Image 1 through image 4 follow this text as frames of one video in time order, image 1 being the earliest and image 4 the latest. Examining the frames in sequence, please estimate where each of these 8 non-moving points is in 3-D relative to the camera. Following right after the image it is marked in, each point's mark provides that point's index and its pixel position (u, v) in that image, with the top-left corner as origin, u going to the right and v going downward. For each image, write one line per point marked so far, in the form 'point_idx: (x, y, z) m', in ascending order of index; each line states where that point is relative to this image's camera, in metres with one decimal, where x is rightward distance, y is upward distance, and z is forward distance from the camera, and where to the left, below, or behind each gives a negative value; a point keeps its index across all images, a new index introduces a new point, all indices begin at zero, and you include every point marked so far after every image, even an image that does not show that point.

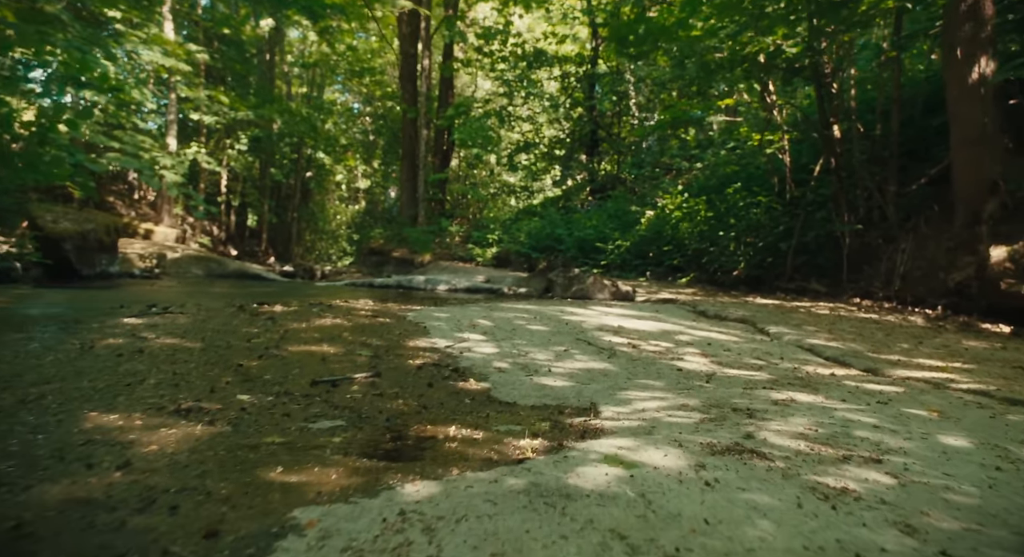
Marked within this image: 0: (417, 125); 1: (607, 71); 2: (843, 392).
0: (-2.5, +4.1, +16.2) m
1: (+2.7, +6.0, +17.5) m
2: (+1.5, -0.5, +2.7) m
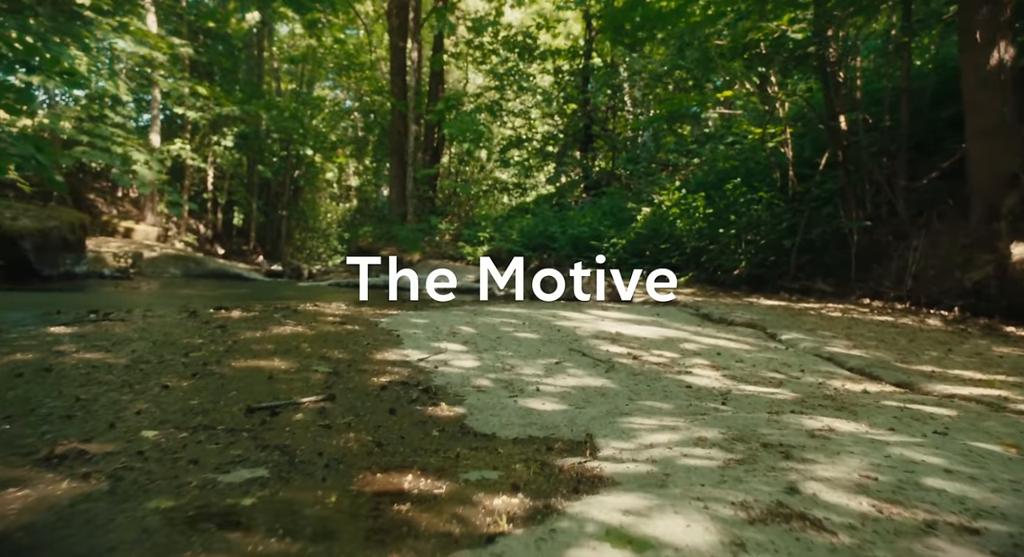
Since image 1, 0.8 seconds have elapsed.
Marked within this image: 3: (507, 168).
0: (-2.7, +4.1, +15.7) m
1: (+2.5, +6.0, +17.1) m
2: (+1.4, -0.5, +2.3) m
3: (-0.1, +3.3, +18.2) m
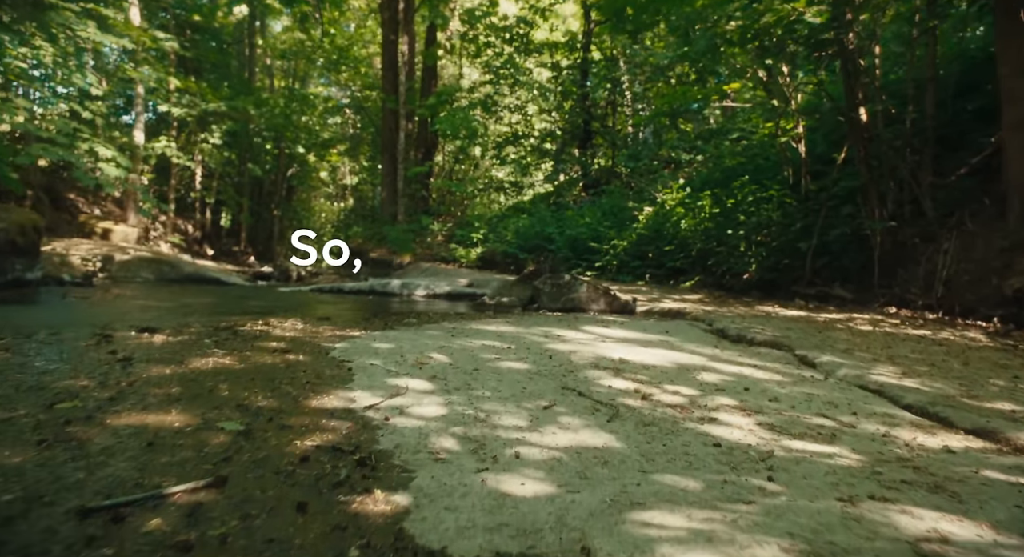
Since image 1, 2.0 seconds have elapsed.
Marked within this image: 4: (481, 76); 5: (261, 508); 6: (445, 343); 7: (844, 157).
0: (-2.8, +4.0, +15.0) m
1: (+2.4, +5.9, +16.4) m
2: (+1.3, -0.6, +1.6) m
3: (-0.3, +3.2, +17.5) m
4: (-1.0, +6.1, +18.3) m
5: (-0.6, -0.6, +1.5) m
6: (-0.4, -0.4, +3.5) m
7: (+4.7, +1.7, +8.5) m
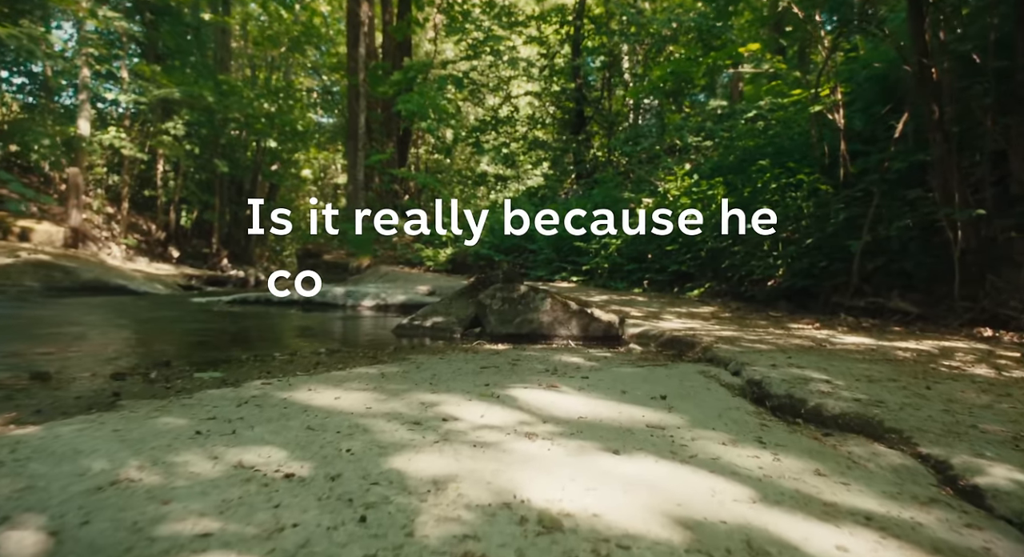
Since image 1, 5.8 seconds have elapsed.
0: (-3.3, +3.9, +13.0) m
1: (+1.9, +5.8, +14.3) m
2: (+0.8, -0.7, -0.4) m
3: (-0.7, +3.1, +15.5) m
4: (-1.4, +6.0, +16.3) m
5: (-1.2, -0.7, -0.5) m
6: (-0.9, -0.5, +1.5) m
7: (+4.2, +1.6, +6.5) m
